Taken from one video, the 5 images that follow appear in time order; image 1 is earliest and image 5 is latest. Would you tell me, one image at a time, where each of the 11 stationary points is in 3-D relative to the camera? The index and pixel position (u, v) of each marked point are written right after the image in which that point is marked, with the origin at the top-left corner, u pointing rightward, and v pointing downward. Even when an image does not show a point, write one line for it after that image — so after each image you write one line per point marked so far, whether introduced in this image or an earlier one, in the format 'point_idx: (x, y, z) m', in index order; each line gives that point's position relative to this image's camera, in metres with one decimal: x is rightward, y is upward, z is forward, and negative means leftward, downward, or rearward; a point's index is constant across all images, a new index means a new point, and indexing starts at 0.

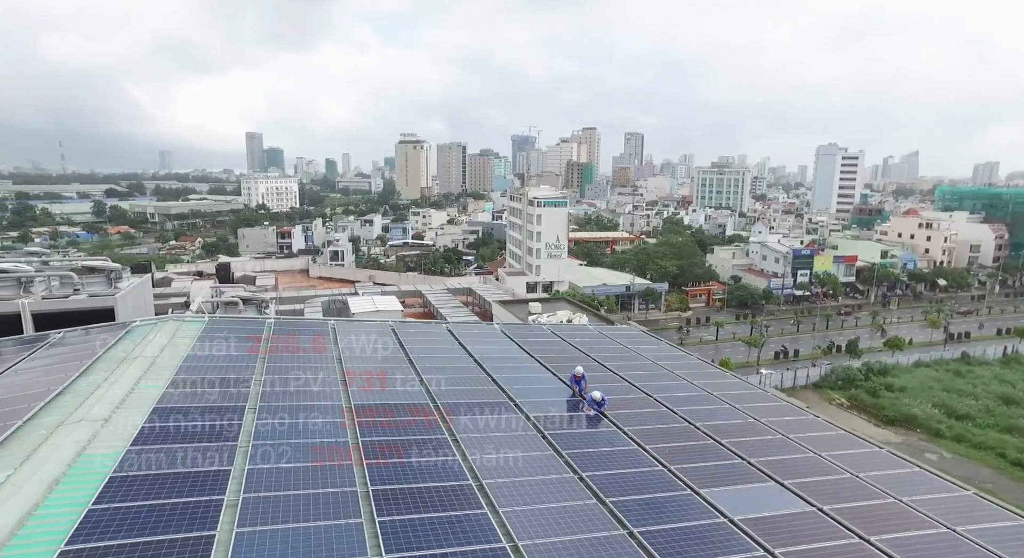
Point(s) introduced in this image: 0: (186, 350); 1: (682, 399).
0: (-8.1, -1.7, +15.4) m
1: (+4.1, -2.9, +15.4) m
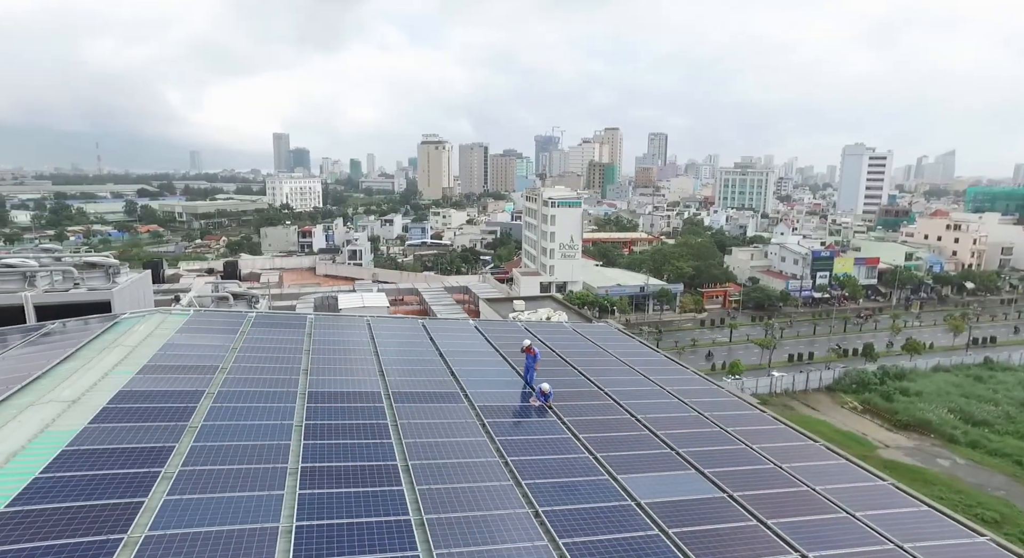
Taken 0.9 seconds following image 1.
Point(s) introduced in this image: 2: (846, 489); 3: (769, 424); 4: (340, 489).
0: (-9.2, -1.6, +16.4) m
1: (+3.0, -2.9, +15.9) m
2: (+6.1, -3.9, +11.5) m
3: (+6.0, -3.4, +14.6) m
4: (-2.7, -3.3, +9.6) m
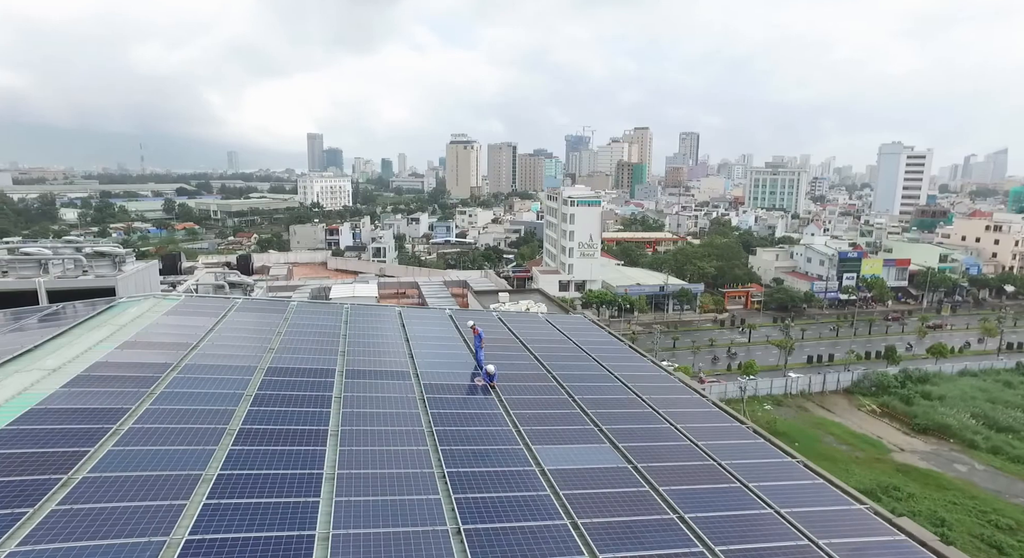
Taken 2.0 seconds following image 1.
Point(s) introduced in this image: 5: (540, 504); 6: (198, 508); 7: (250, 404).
0: (-10.4, -1.2, +17.9) m
1: (+1.8, -2.6, +16.8) m
2: (+4.7, -3.6, +12.2) m
3: (+4.7, -3.2, +15.3) m
4: (-4.2, -2.9, +10.8) m
5: (+0.4, -3.6, +10.0) m
6: (-4.5, -3.2, +8.8) m
7: (-5.3, -2.5, +12.5) m
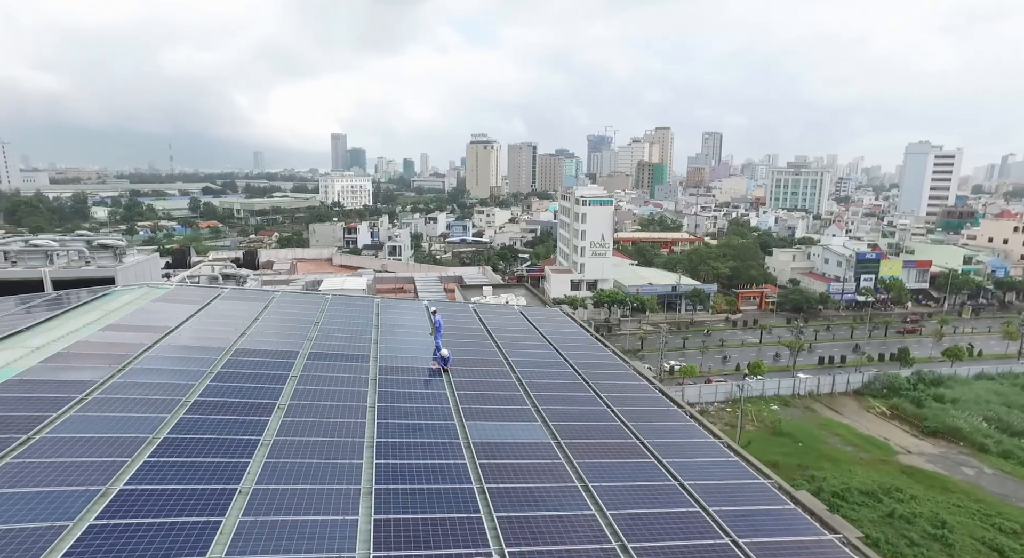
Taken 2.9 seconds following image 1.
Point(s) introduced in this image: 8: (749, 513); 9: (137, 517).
0: (-11.5, -0.8, +19.2) m
1: (+0.6, -2.3, +17.6) m
2: (+3.3, -3.4, +12.9) m
3: (+3.5, -3.0, +16.0) m
4: (-5.6, -2.6, +11.8) m
5: (-1.0, -3.3, +10.8) m
6: (-6.0, -2.9, +9.8) m
7: (-6.6, -2.2, +13.6) m
8: (+3.9, -3.9, +10.3) m
9: (-5.2, -3.2, +8.5) m
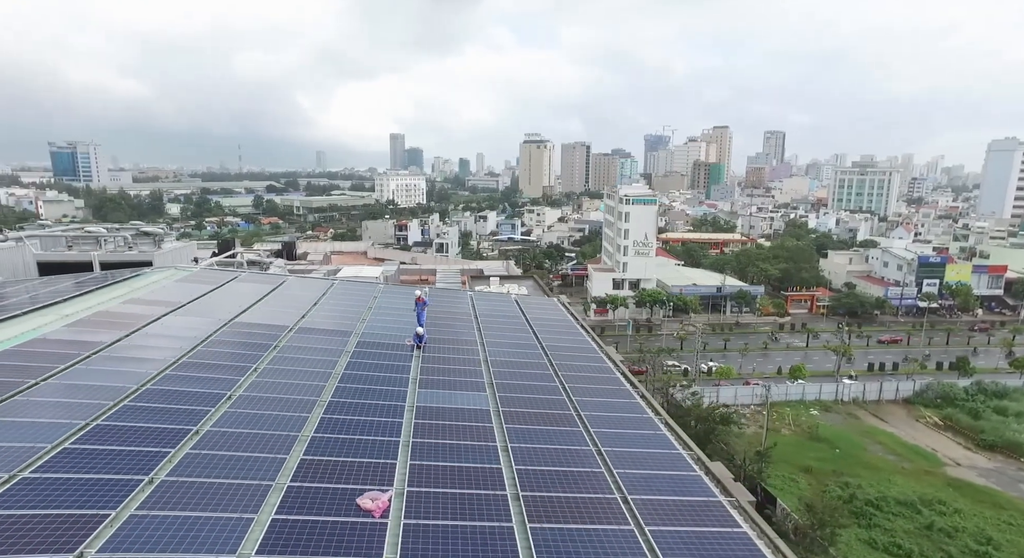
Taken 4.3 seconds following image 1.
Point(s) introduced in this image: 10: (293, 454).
0: (-11.9, -0.2, +21.4) m
1: (-0.1, -1.9, +18.6) m
2: (+2.1, -3.0, +13.7) m
3: (+2.6, -2.6, +16.8) m
4: (-6.8, -2.1, +13.5) m
5: (-2.4, -2.9, +12.1) m
6: (-7.4, -2.4, +11.6) m
7: (-7.7, -1.7, +15.4) m
8: (+2.5, -3.5, +11.1) m
9: (-6.7, -2.7, +10.1) m
10: (-3.7, -3.0, +10.5) m
